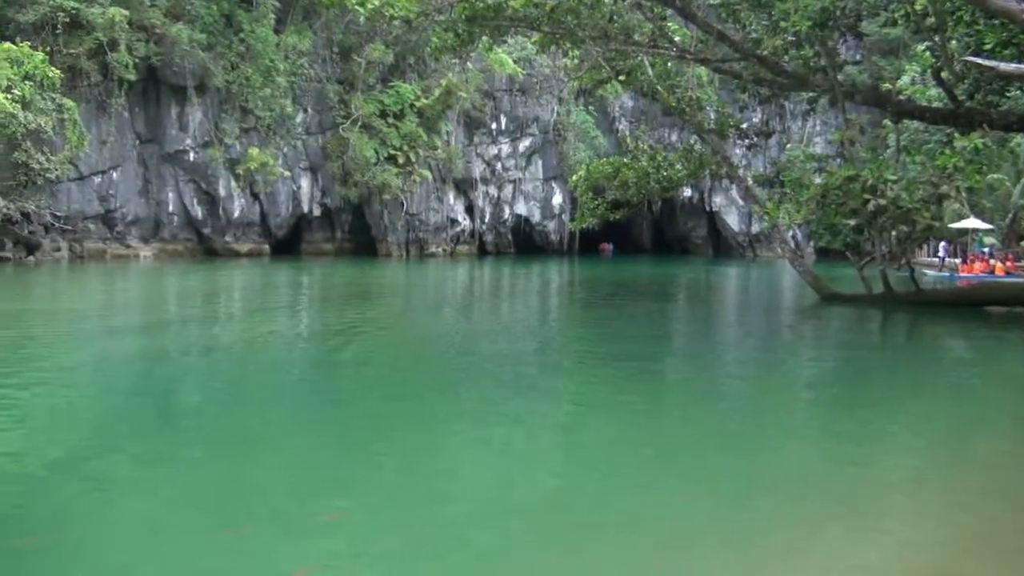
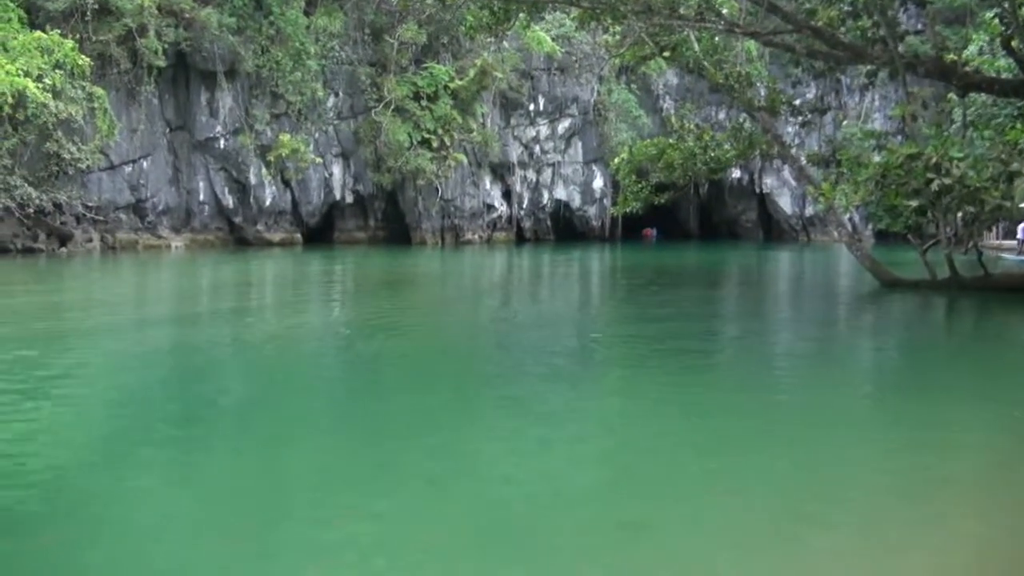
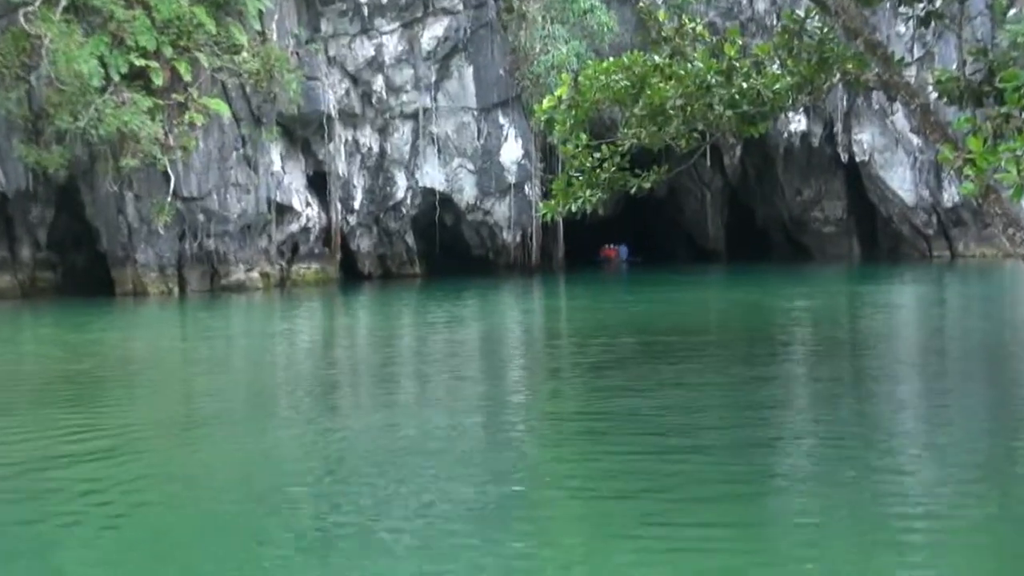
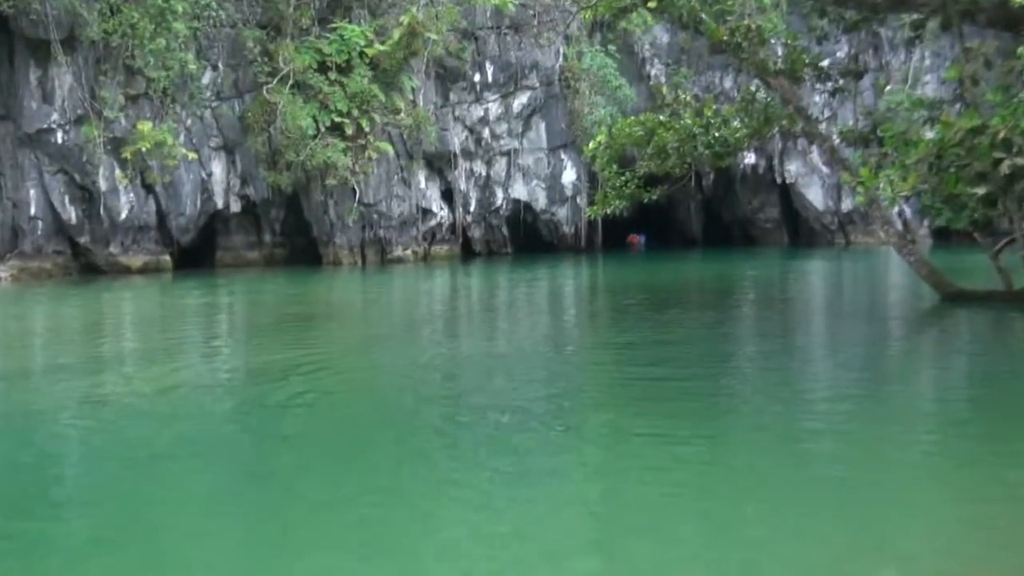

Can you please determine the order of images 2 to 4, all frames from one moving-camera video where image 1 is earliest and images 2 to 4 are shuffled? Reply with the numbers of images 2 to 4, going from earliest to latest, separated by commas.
2, 4, 3
